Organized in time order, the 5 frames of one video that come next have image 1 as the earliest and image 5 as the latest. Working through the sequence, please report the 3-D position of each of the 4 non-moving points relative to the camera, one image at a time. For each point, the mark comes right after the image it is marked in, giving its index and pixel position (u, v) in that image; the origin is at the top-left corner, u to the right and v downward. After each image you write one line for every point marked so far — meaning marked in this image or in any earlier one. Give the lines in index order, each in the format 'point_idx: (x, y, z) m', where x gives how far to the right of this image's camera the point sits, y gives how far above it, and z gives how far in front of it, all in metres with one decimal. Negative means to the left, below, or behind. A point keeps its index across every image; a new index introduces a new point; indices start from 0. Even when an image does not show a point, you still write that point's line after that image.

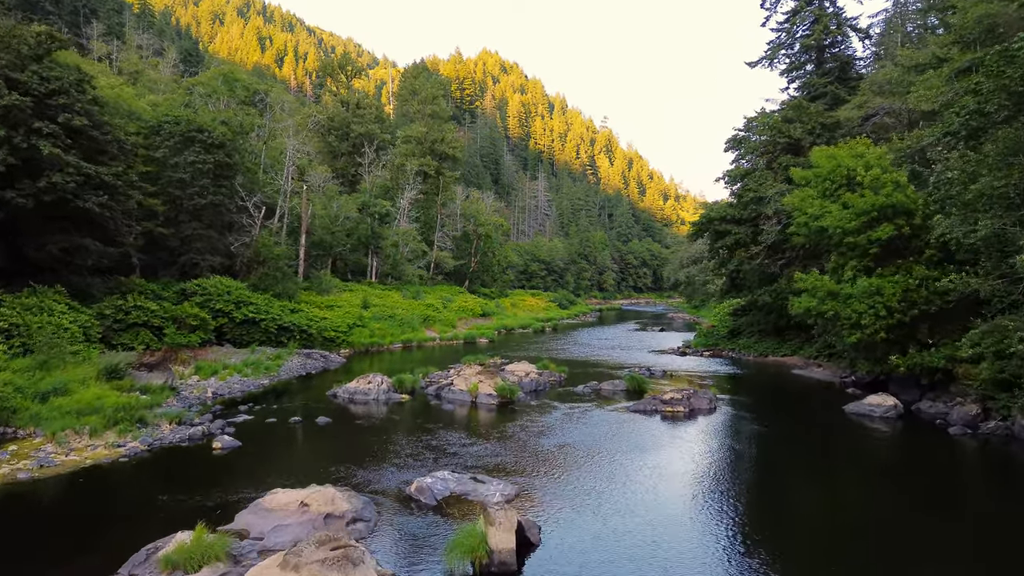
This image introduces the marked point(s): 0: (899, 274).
0: (+14.0, +0.5, +19.7) m
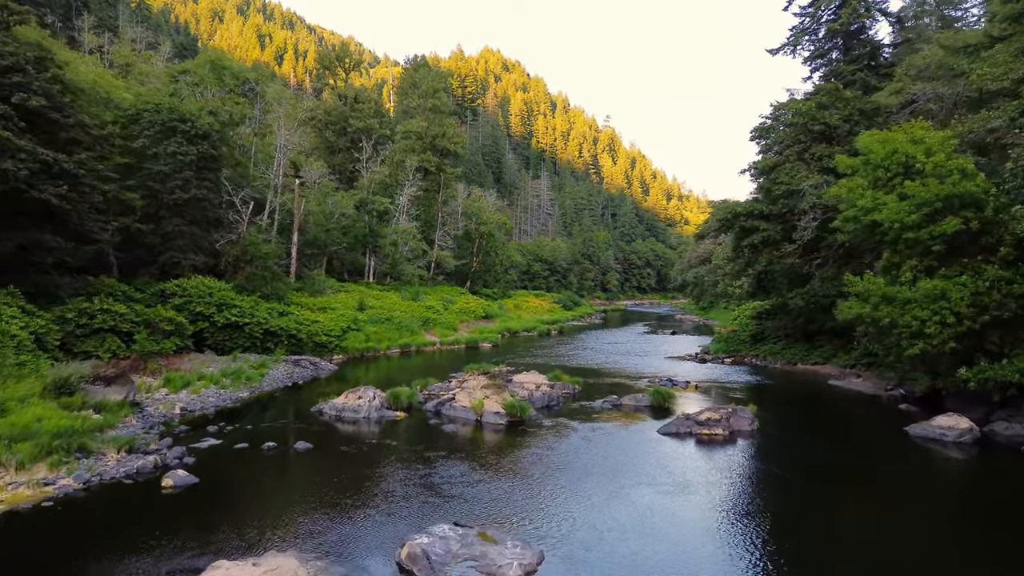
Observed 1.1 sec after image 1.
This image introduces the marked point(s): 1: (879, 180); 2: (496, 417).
0: (+14.3, +0.4, +17.1) m
1: (+13.1, +3.8, +19.5) m
2: (-0.5, -4.2, +17.6) m
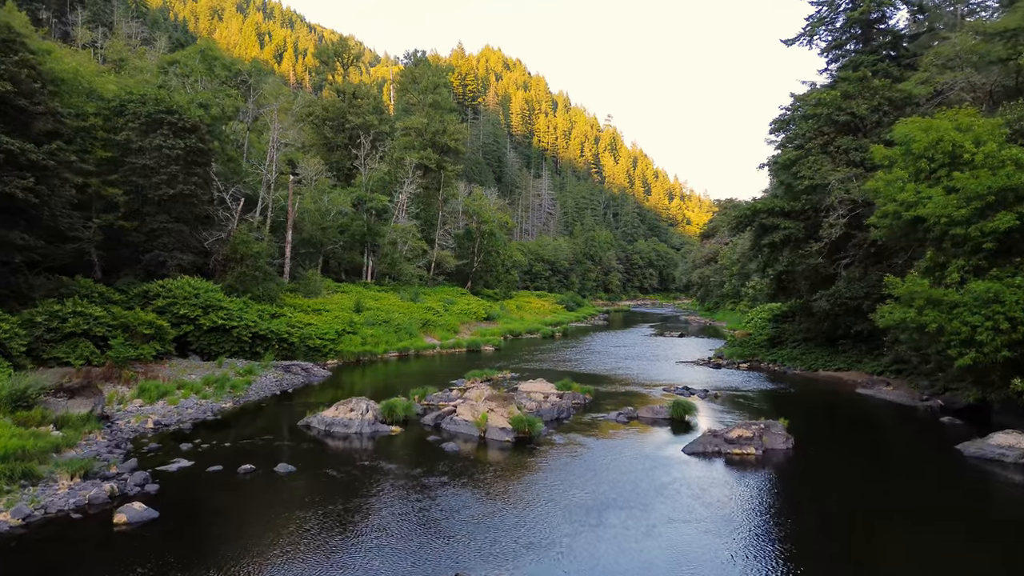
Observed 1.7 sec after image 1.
0: (+14.5, +0.3, +15.4) m
1: (+13.3, +3.8, +17.8) m
2: (-0.3, -4.2, +15.9) m
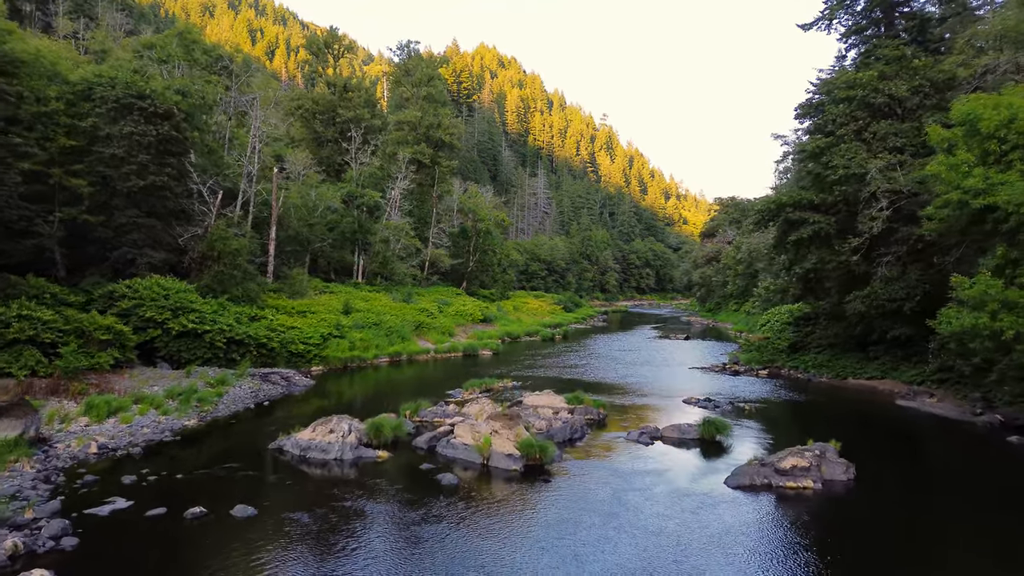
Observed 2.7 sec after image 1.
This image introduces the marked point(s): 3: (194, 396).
0: (+14.7, +0.3, +13.2) m
1: (+13.5, +3.7, +15.6) m
2: (-0.1, -4.2, +13.5) m
3: (-11.4, -3.9, +19.7) m
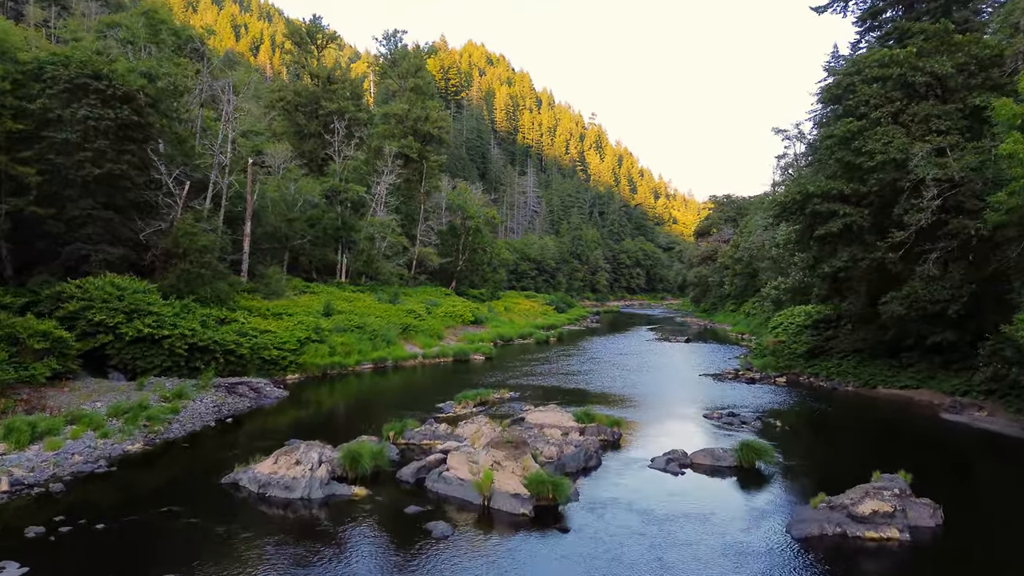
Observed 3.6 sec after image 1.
0: (+14.8, +0.3, +11.0) m
1: (+13.6, +3.7, +13.4) m
2: (0.0, -4.2, +11.0) m
3: (-11.4, -3.9, +17.0) m
